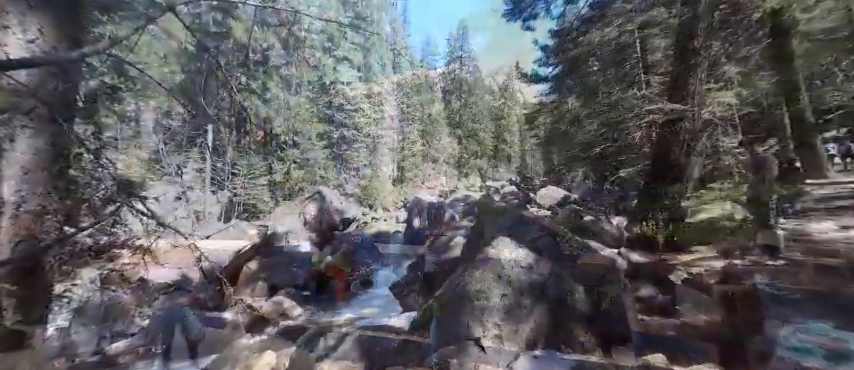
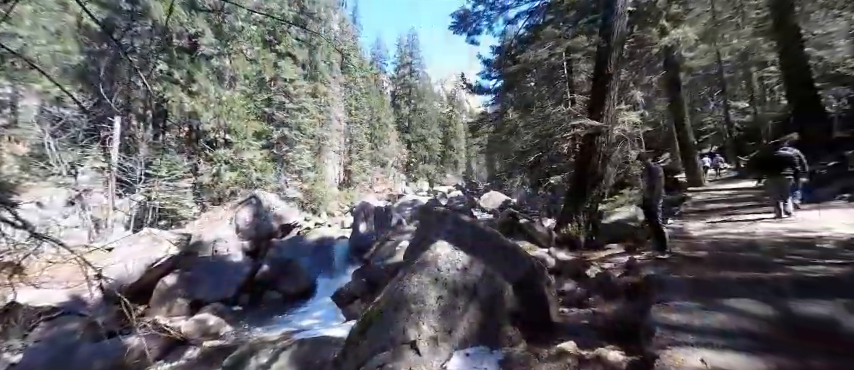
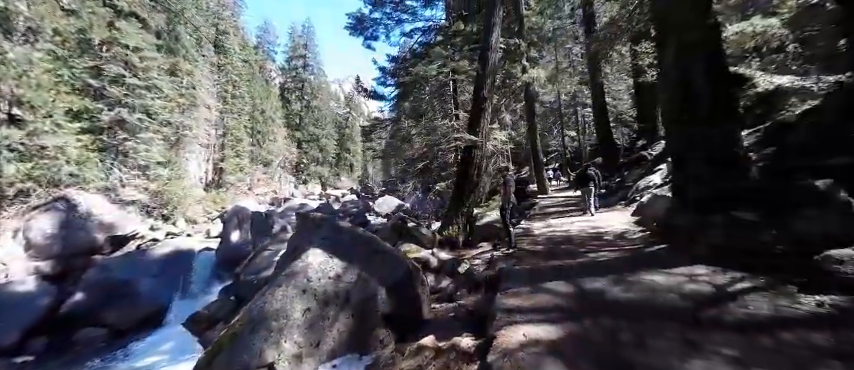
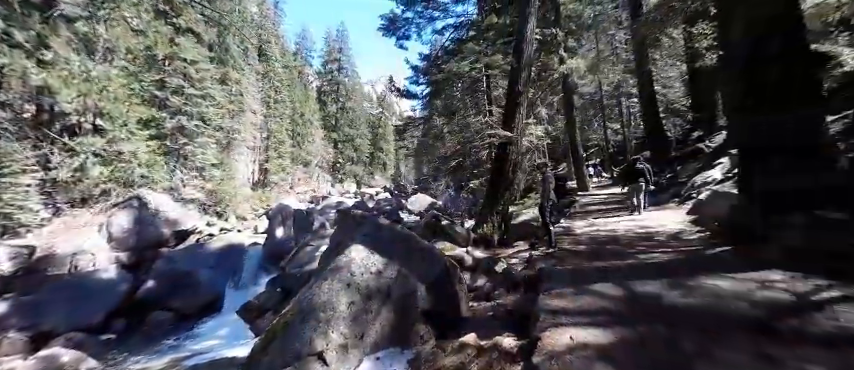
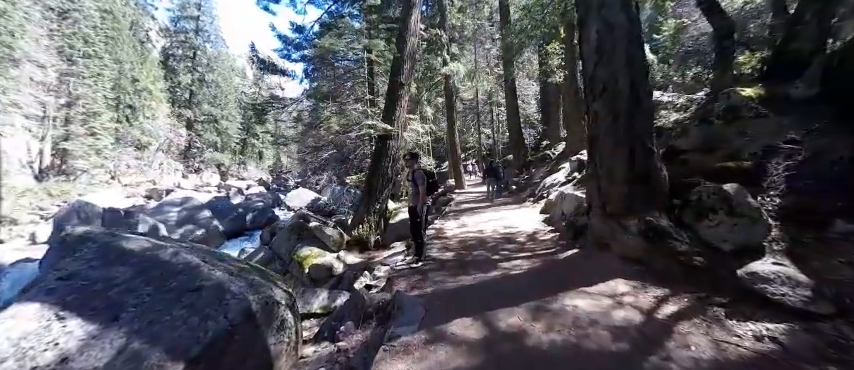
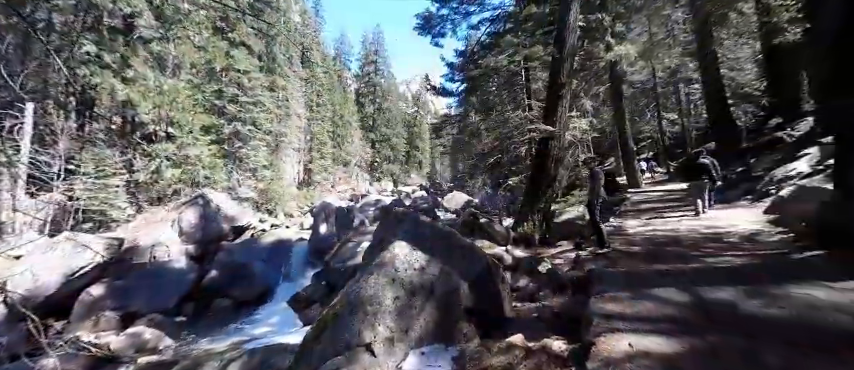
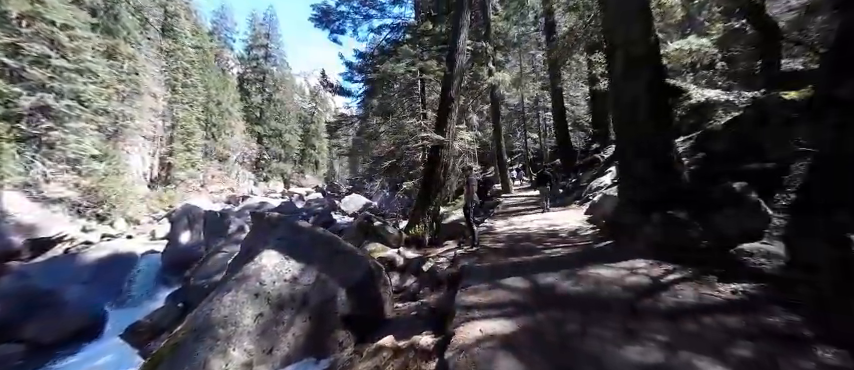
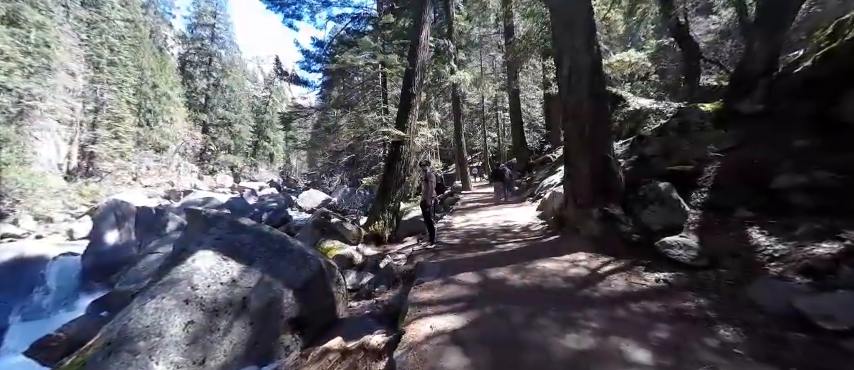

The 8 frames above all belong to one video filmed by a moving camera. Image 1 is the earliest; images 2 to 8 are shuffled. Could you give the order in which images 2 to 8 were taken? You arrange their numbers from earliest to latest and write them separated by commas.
2, 6, 4, 3, 7, 8, 5
